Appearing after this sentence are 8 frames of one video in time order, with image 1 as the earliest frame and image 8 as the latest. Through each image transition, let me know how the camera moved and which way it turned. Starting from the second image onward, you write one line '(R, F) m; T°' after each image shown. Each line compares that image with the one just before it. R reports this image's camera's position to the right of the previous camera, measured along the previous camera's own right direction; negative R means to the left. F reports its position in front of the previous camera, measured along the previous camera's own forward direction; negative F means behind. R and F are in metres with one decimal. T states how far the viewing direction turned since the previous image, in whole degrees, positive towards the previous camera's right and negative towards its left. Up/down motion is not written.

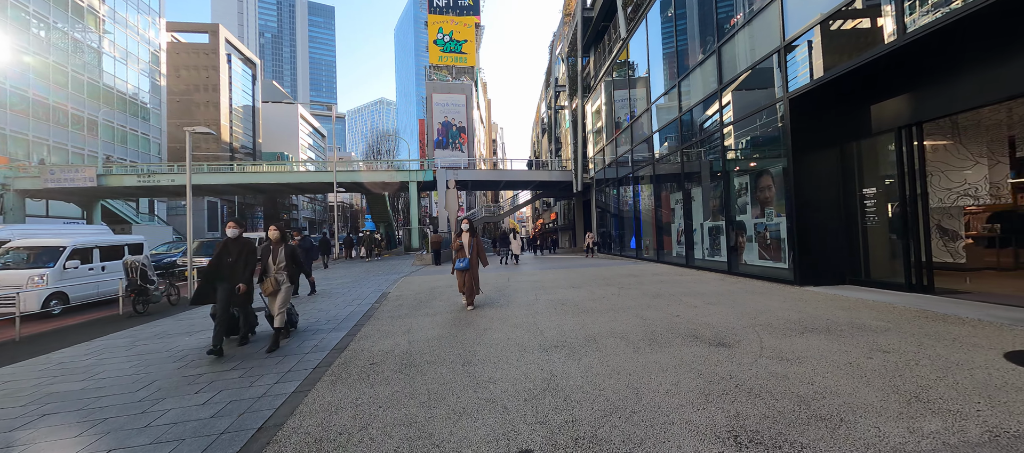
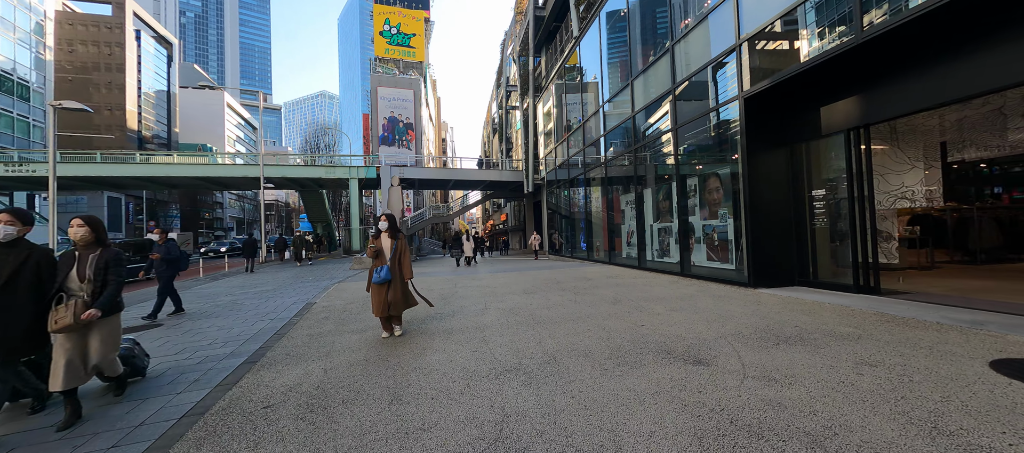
(+0.1, +0.8) m; +8°
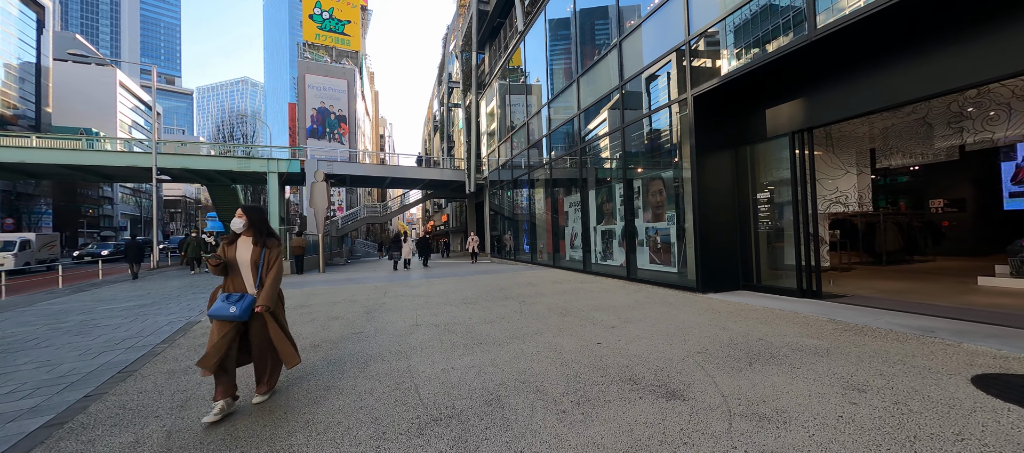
(+0.1, +0.8) m; +9°
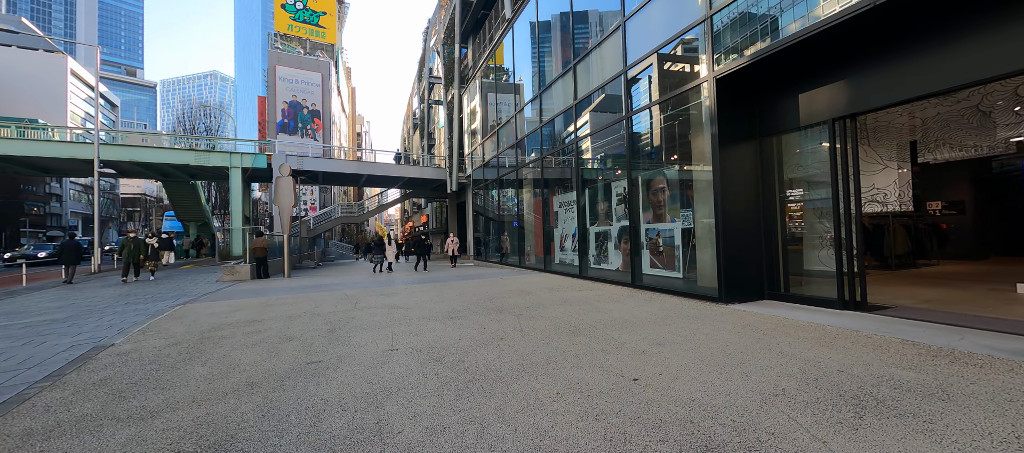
(-0.2, +1.0) m; +3°
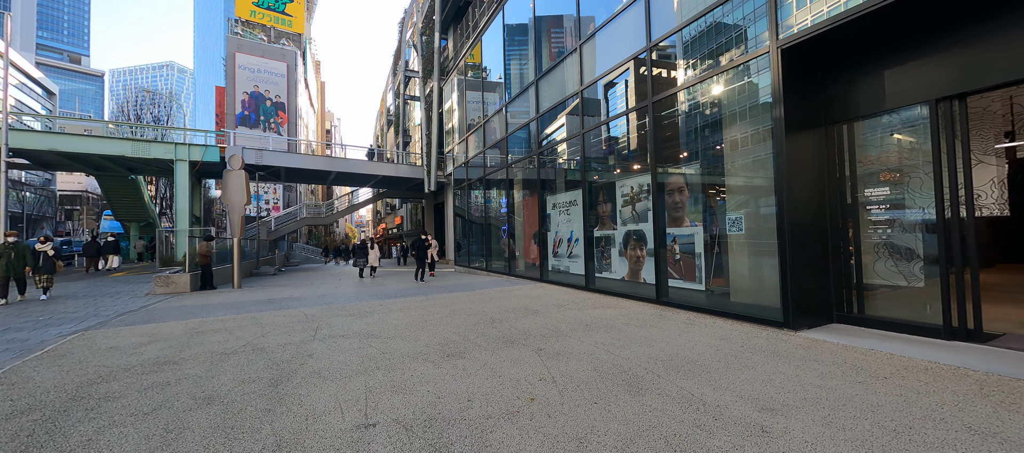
(-0.5, +1.4) m; +4°
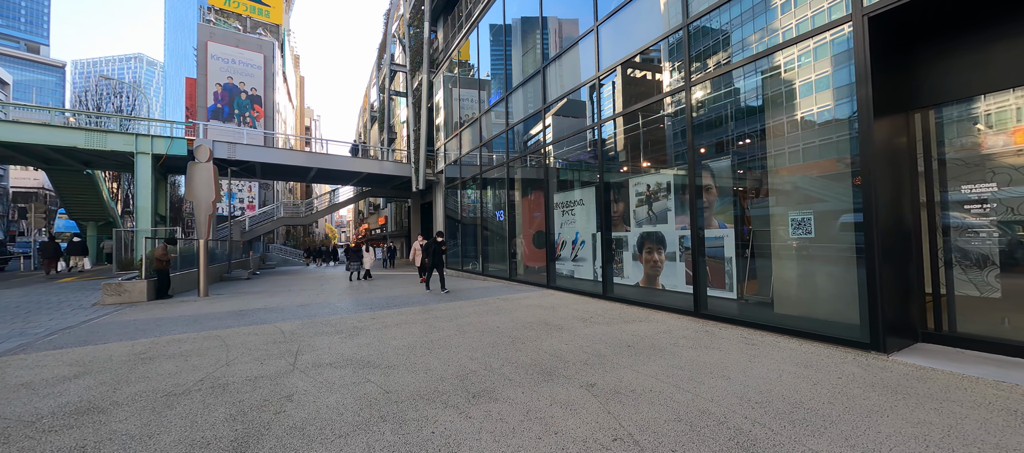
(-0.5, +0.9) m; +3°
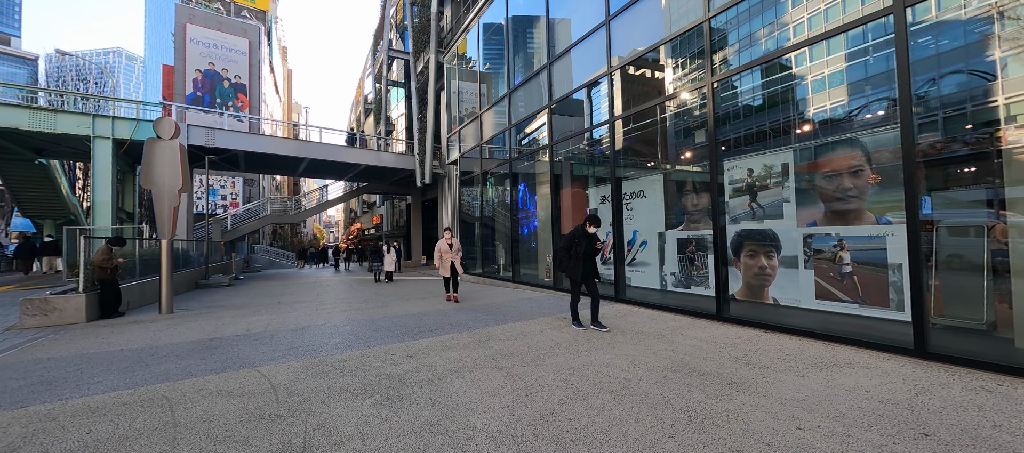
(-1.4, +2.1) m; +2°
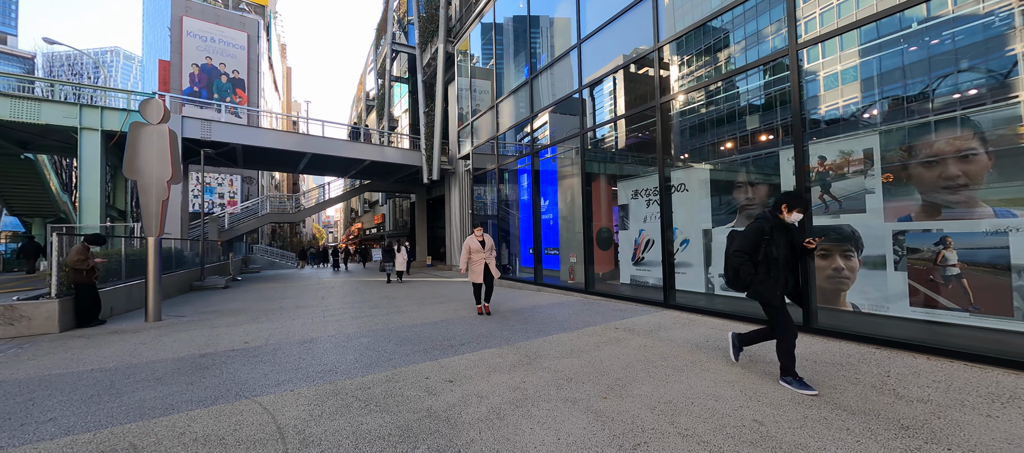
(-0.6, +0.9) m; 0°
